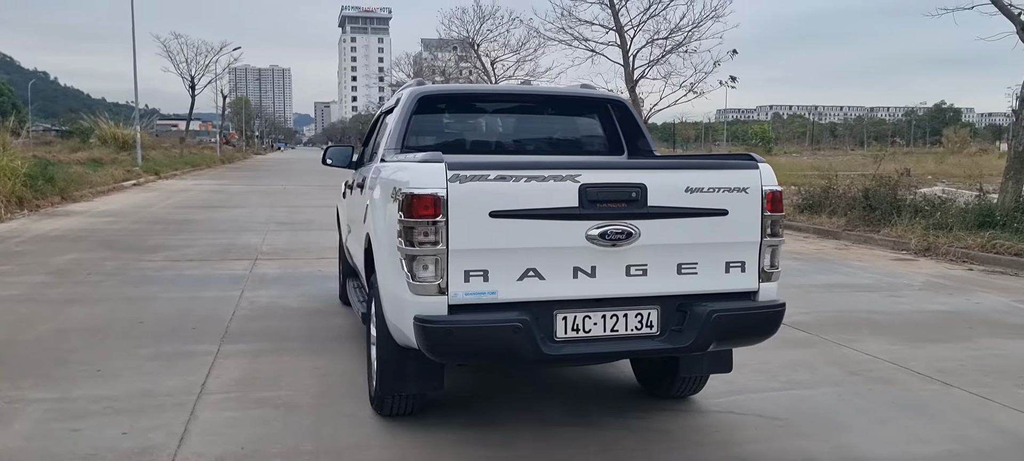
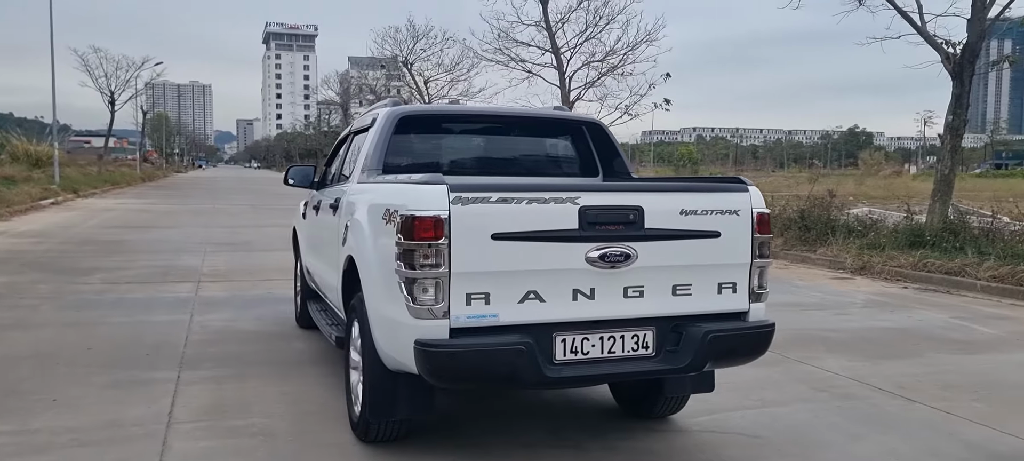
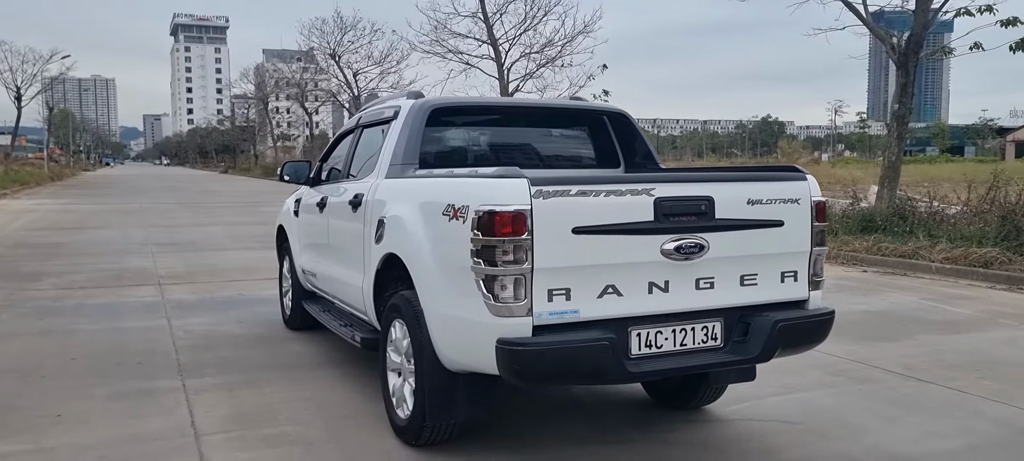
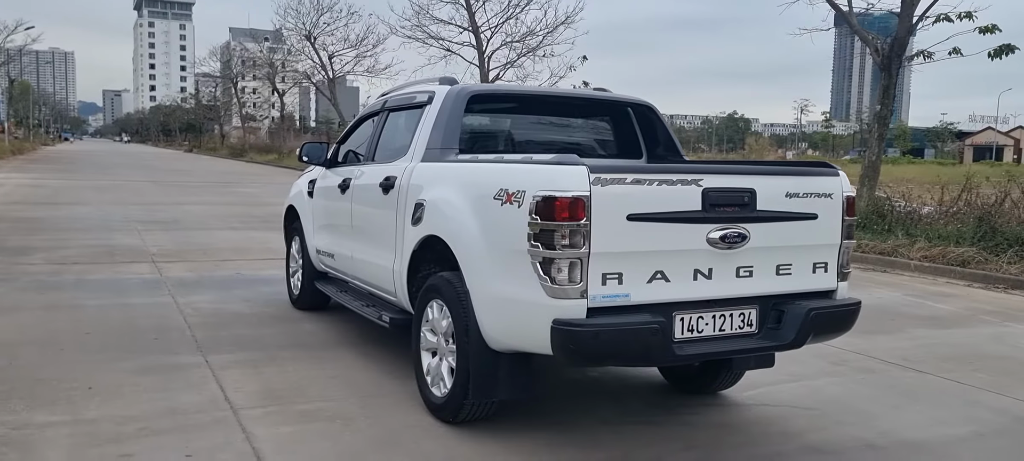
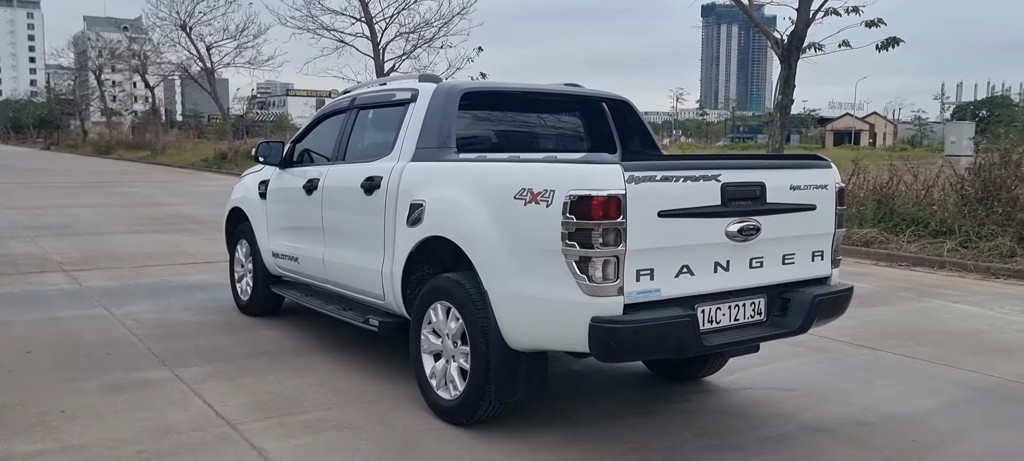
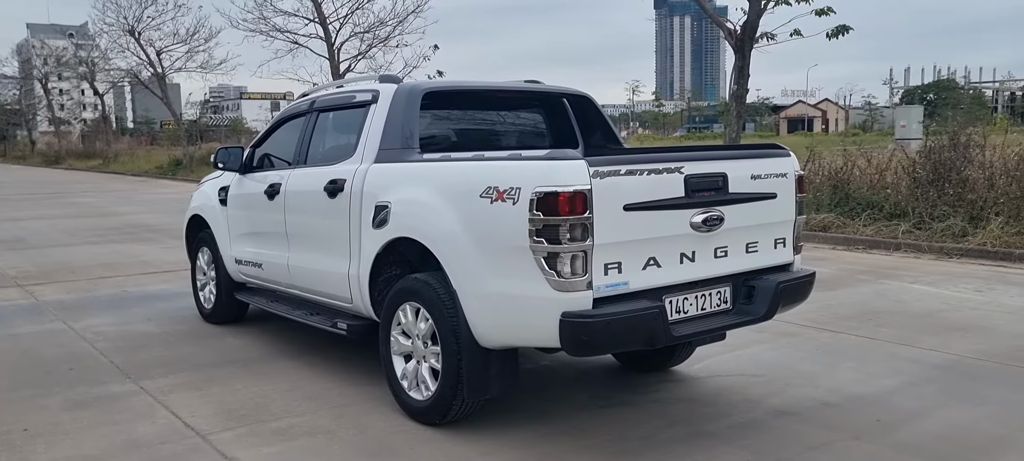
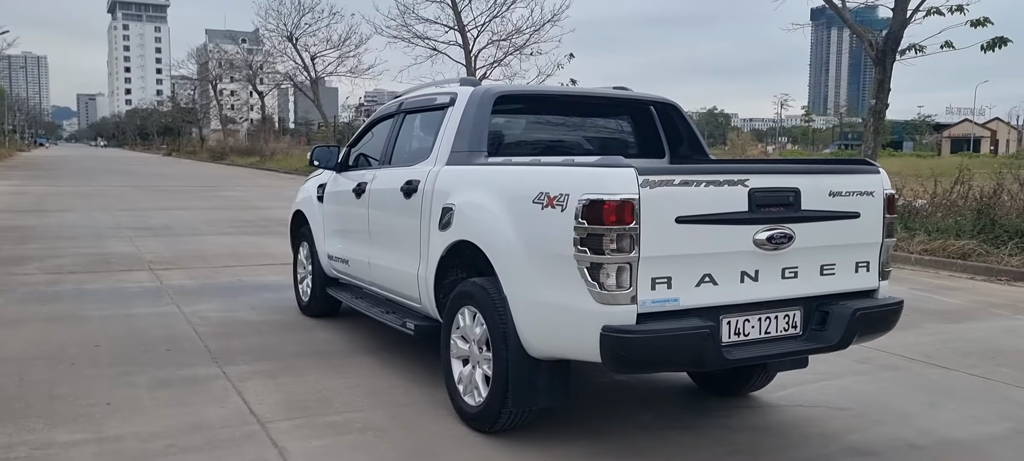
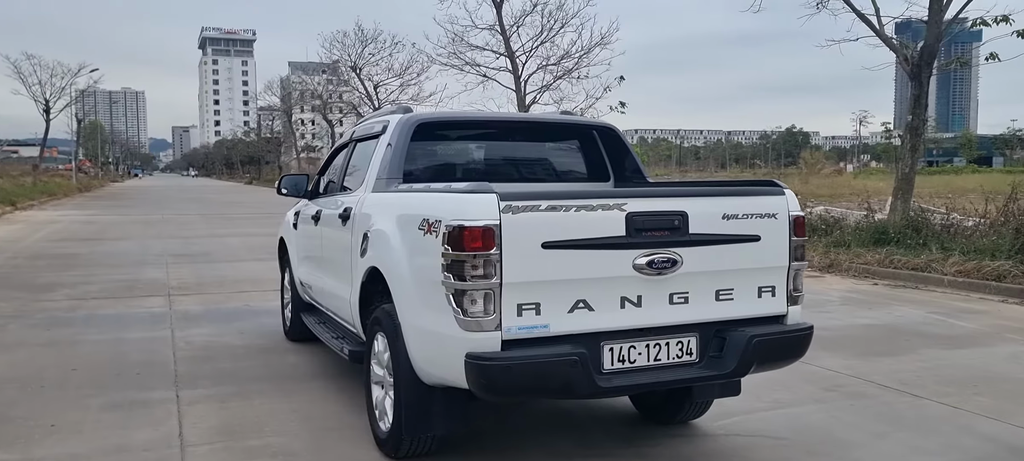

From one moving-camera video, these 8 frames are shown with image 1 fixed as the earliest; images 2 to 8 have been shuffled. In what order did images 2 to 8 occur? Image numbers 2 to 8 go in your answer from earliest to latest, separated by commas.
2, 8, 3, 4, 7, 5, 6
